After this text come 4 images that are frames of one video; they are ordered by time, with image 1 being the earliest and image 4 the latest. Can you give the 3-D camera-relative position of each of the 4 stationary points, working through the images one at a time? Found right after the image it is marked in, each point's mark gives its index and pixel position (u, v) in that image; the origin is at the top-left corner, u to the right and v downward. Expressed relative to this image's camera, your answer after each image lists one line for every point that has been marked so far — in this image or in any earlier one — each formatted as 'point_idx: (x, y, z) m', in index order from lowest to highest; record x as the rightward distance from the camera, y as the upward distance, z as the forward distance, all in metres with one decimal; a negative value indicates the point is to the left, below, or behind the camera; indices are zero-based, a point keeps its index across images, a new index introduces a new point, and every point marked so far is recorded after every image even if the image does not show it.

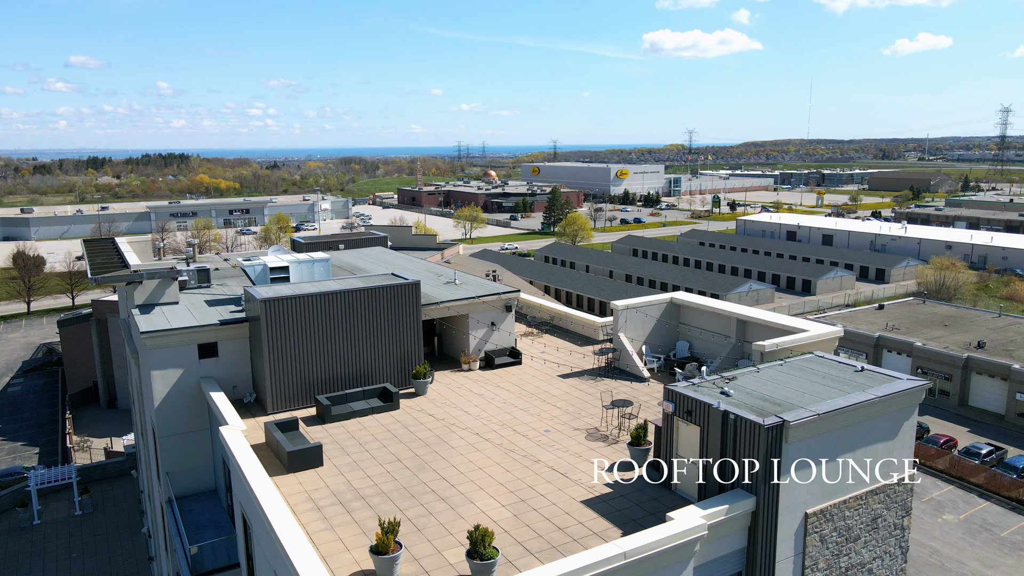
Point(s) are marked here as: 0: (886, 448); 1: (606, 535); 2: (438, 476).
0: (+5.7, -2.4, +11.0) m
1: (+1.3, -3.4, +9.9) m
2: (-1.2, -3.1, +11.9) m
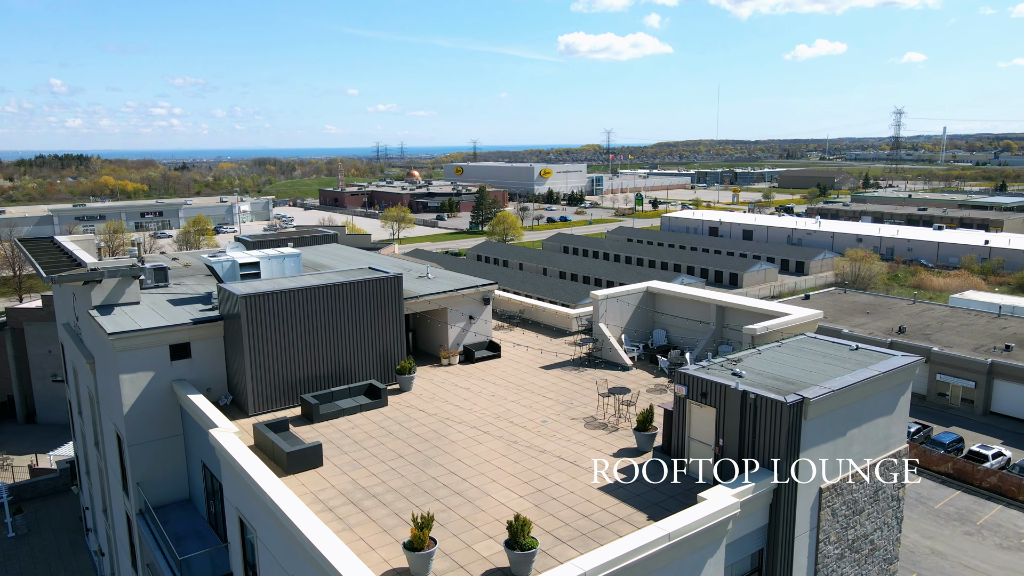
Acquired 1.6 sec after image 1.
0: (+5.9, -2.1, +11.4) m
1: (+1.6, -3.2, +9.9) m
2: (-1.0, -2.9, +11.5) m
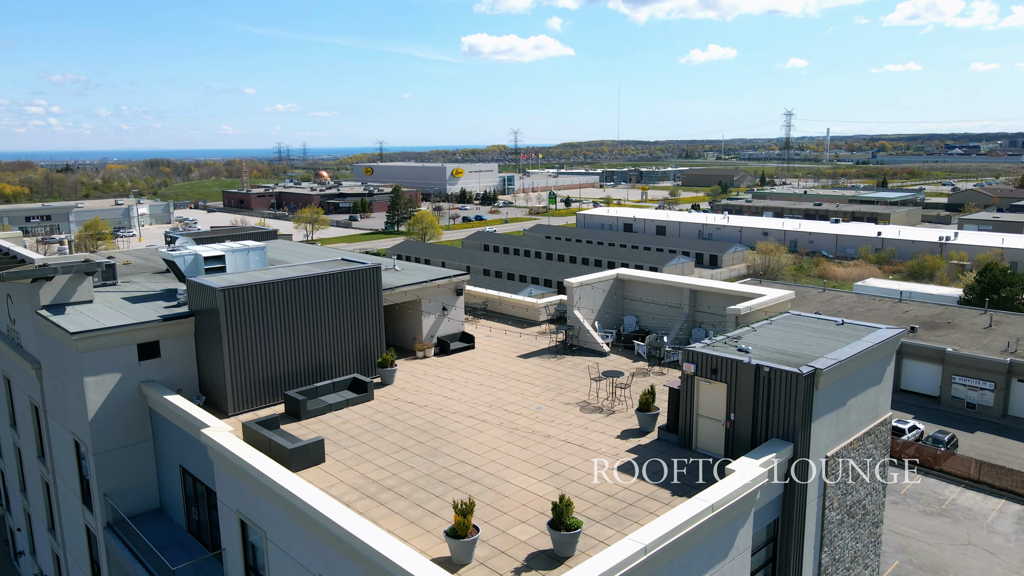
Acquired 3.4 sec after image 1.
0: (+6.0, -1.7, +12.0) m
1: (+2.0, -2.9, +10.0) m
2: (-0.9, -2.7, +11.3) m
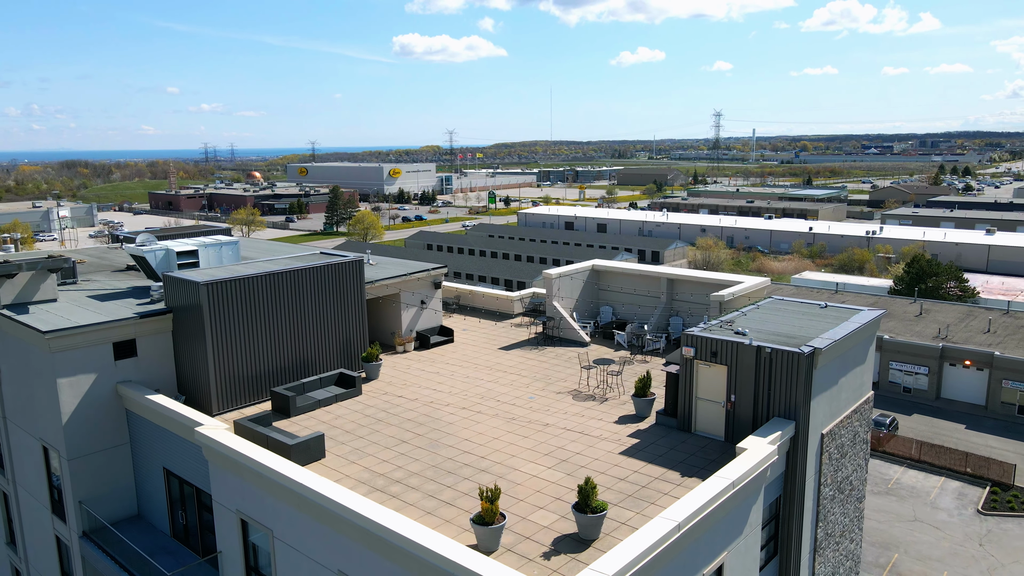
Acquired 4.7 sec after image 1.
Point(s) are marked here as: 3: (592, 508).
0: (+6.0, -1.4, +12.4) m
1: (+2.2, -2.6, +10.1) m
2: (-0.8, -2.5, +11.2) m
3: (+0.9, -2.6, +8.4) m
